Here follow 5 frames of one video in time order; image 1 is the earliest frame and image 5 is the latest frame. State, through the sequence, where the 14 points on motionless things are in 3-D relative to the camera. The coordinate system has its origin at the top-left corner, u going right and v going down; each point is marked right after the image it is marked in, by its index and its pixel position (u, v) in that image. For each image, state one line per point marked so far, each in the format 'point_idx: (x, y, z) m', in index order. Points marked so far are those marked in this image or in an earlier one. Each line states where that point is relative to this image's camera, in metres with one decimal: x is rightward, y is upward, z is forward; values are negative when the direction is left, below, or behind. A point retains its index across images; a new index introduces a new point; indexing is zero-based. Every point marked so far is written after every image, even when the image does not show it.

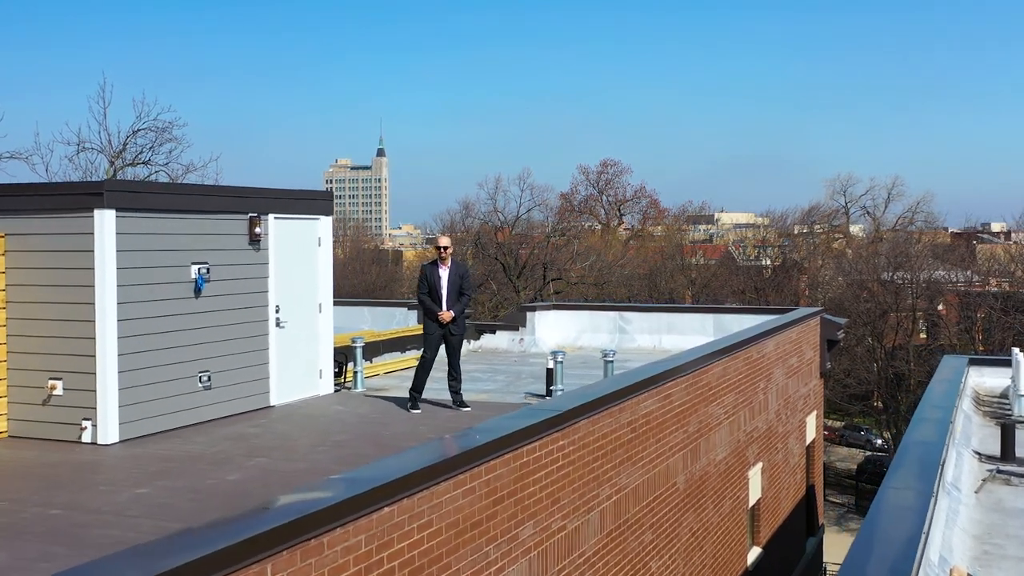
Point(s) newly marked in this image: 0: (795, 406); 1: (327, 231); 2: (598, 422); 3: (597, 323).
0: (+4.1, -1.7, +13.7) m
1: (-2.2, +0.7, +11.4) m
2: (+0.7, -1.0, +7.0) m
3: (+1.6, -0.6, +17.2) m
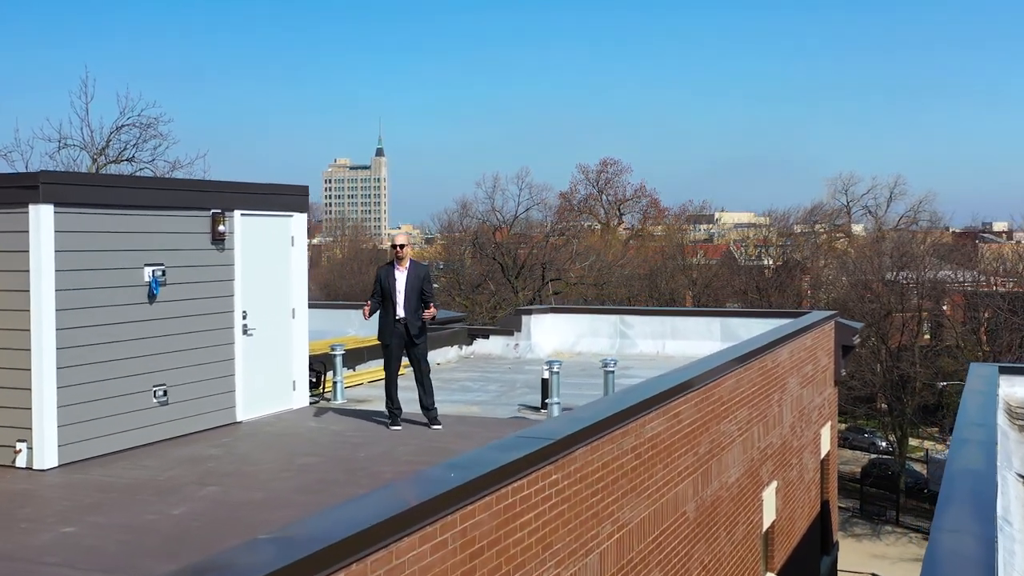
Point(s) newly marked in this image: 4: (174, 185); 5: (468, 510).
0: (+4.0, -1.8, +12.7) m
1: (-2.3, +0.7, +10.5) m
2: (+0.6, -1.0, +6.1) m
3: (+1.5, -0.7, +16.2) m
4: (-3.2, +1.0, +8.9) m
5: (-0.2, -1.1, +4.6) m
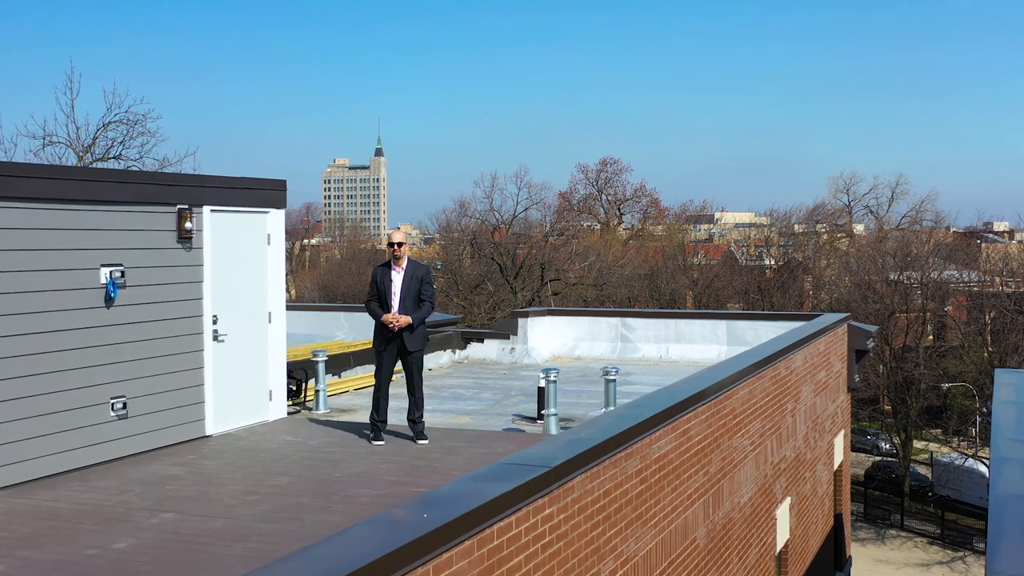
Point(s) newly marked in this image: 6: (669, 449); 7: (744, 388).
0: (+4.0, -1.8, +12.0) m
1: (-2.4, +0.6, +9.7) m
2: (+0.5, -1.1, +5.3) m
3: (+1.4, -0.7, +15.5) m
4: (-3.3, +1.0, +8.2) m
5: (-0.3, -1.1, +3.9) m
6: (+1.1, -1.1, +6.4) m
7: (+2.0, -0.9, +8.3) m
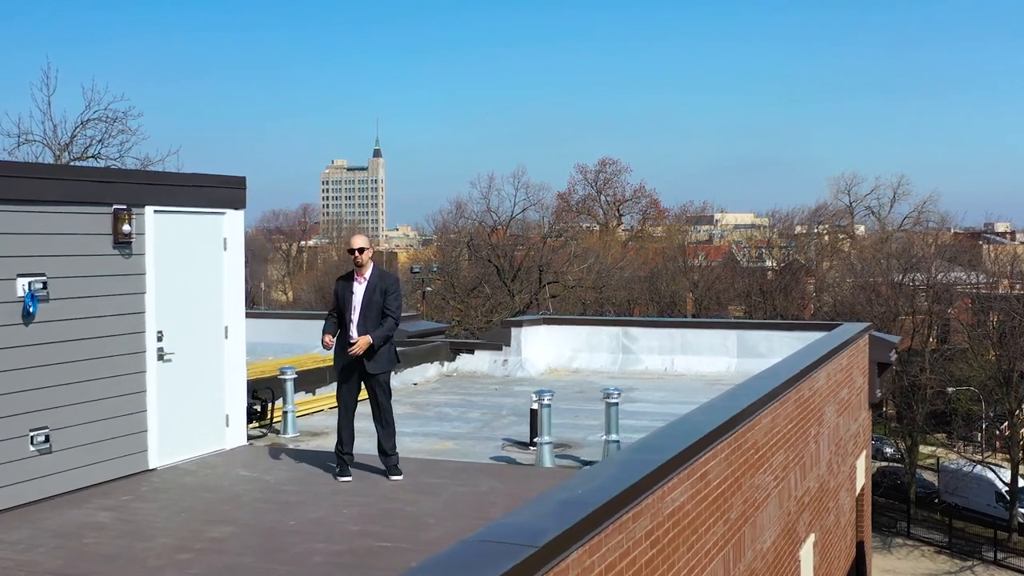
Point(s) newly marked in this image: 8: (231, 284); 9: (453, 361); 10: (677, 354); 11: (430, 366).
0: (+3.9, -1.9, +10.9) m
1: (-2.5, +0.5, +8.6) m
2: (+0.4, -1.2, +4.2) m
3: (+1.3, -0.8, +14.4) m
4: (-3.4, +0.9, +7.0) m
5: (-0.4, -1.2, +2.8) m
6: (+1.0, -1.2, +5.3) m
7: (+1.9, -1.0, +7.1) m
8: (-2.5, 0.0, +8.5) m
9: (-0.9, -1.1, +14.0) m
10: (+2.4, -1.0, +13.8) m
11: (-1.2, -1.1, +13.6) m
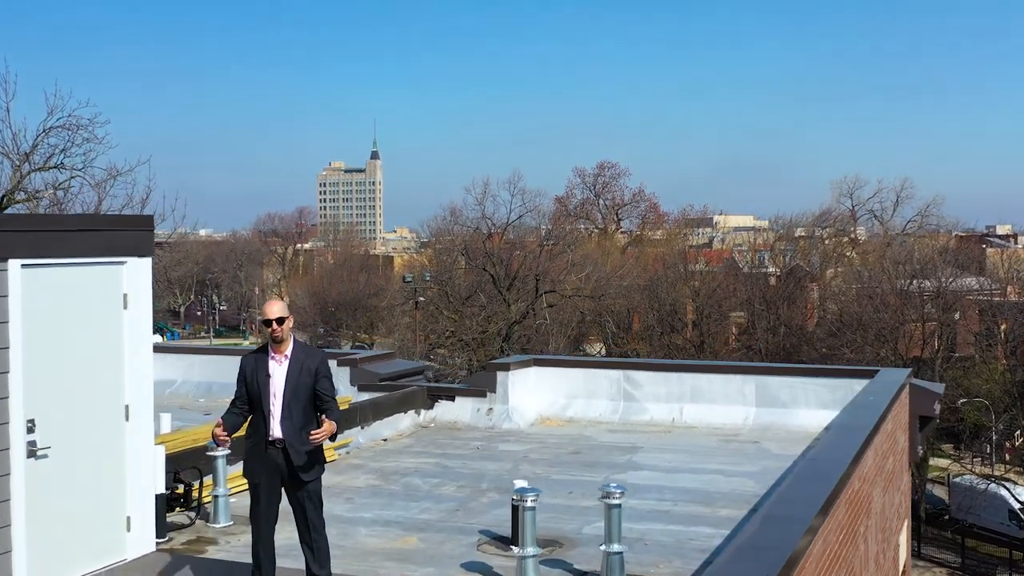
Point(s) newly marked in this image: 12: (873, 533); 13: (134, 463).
0: (+3.7, -2.4, +9.1) m
1: (-2.7, +0.1, +6.8) m
2: (+0.2, -1.6, +2.5) m
3: (+1.1, -1.3, +12.6) m
4: (-3.6, +0.4, +5.3) m
5: (-0.6, -1.7, +1.0) m
6: (+0.8, -1.7, +3.5) m
7: (+1.8, -1.5, +5.4) m
8: (-2.7, -0.5, +6.8) m
9: (-1.1, -1.6, +12.3) m
10: (+2.2, -1.5, +12.1) m
11: (-1.4, -1.6, +11.8) m
12: (+3.1, -2.1, +7.9) m
13: (-2.7, -1.3, +6.8) m
